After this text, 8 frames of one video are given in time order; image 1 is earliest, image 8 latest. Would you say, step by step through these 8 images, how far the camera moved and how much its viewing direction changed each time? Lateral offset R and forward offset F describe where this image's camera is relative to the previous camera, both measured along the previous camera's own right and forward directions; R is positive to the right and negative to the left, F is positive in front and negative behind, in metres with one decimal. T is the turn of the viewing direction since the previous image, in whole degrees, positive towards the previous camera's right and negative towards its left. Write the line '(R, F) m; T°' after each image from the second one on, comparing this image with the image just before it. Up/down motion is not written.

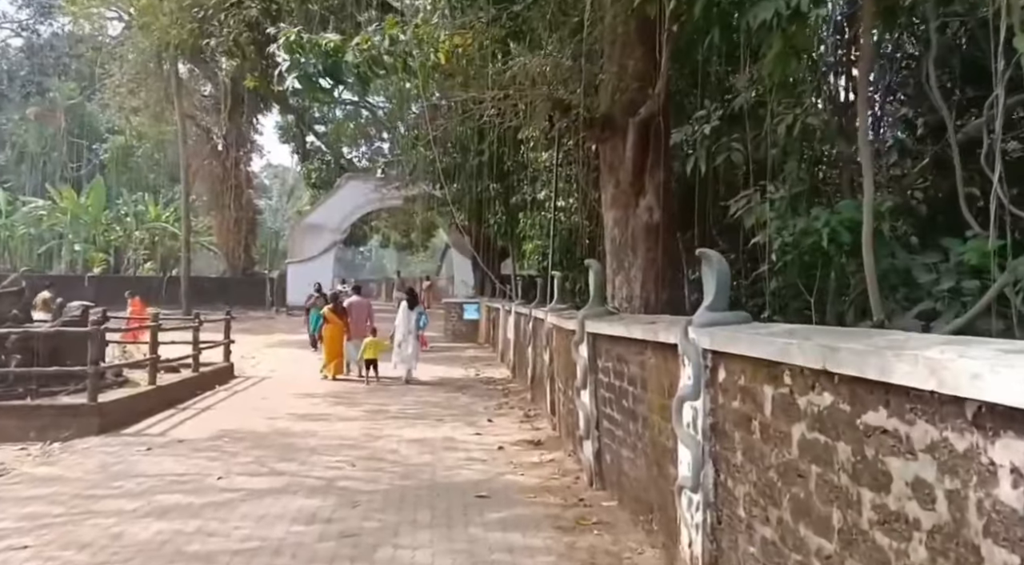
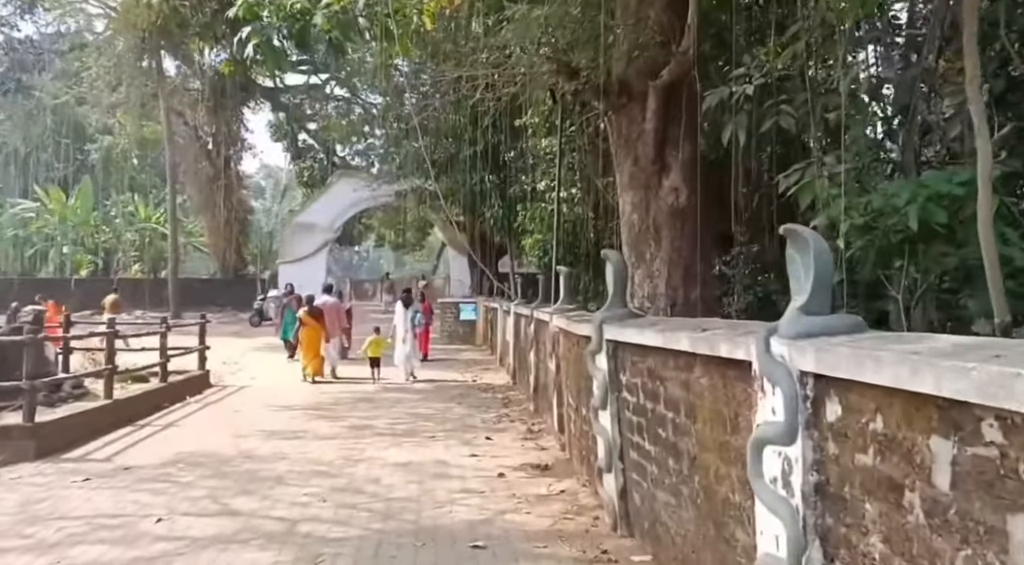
(0.0, +1.3) m; 0°
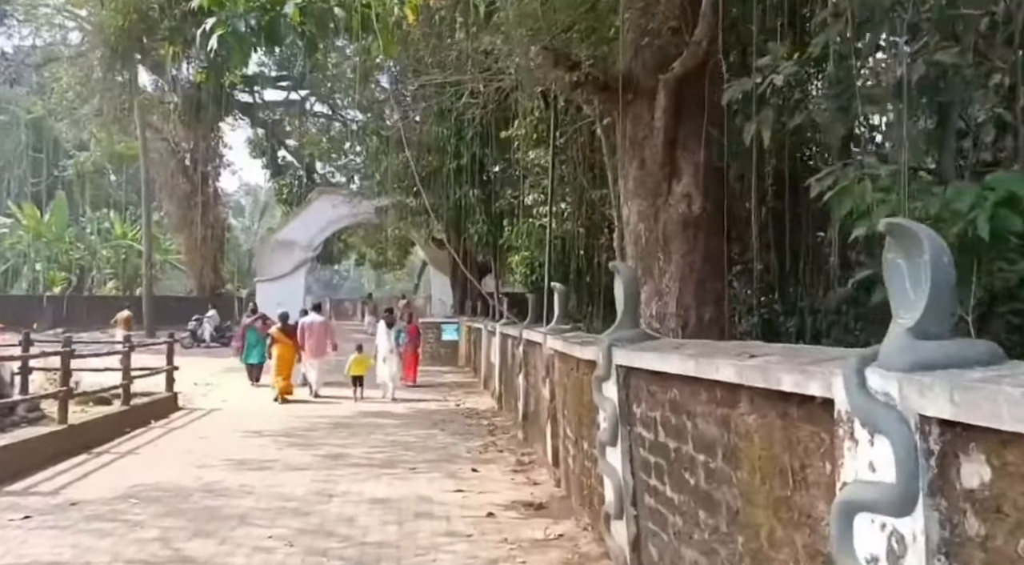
(-0.1, +0.8) m; +1°
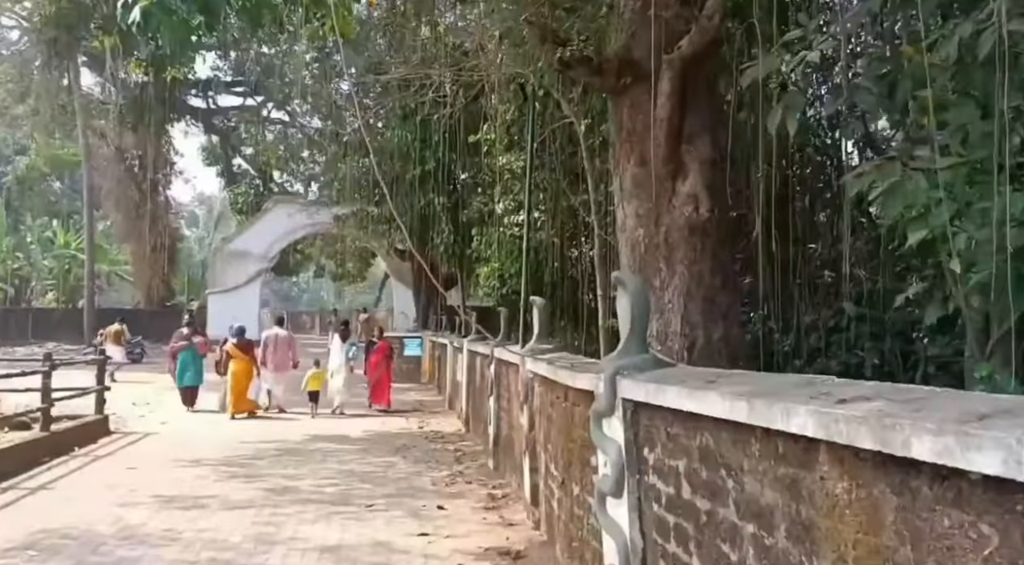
(-0.1, +0.9) m; +2°
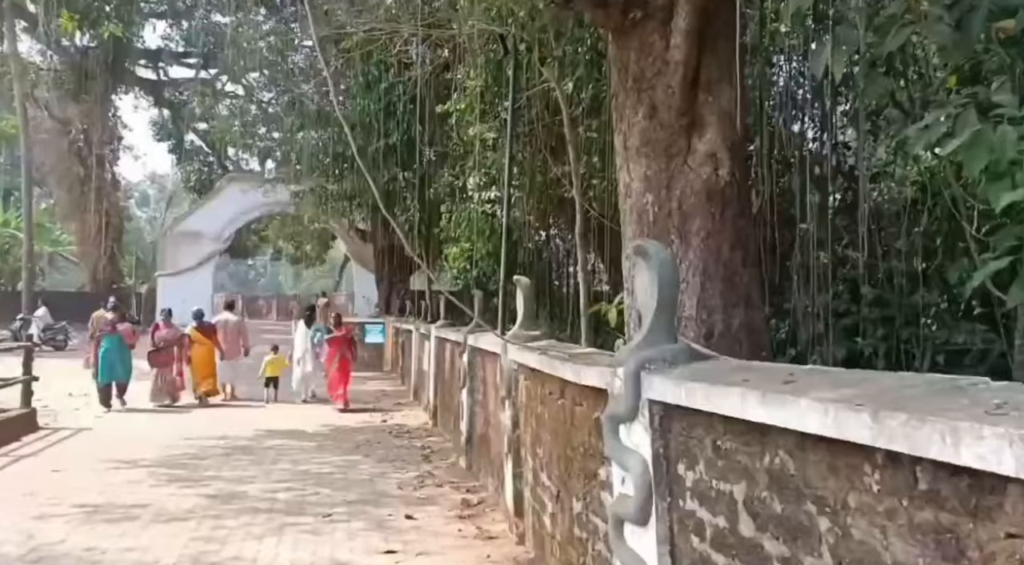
(-0.1, +0.9) m; +2°
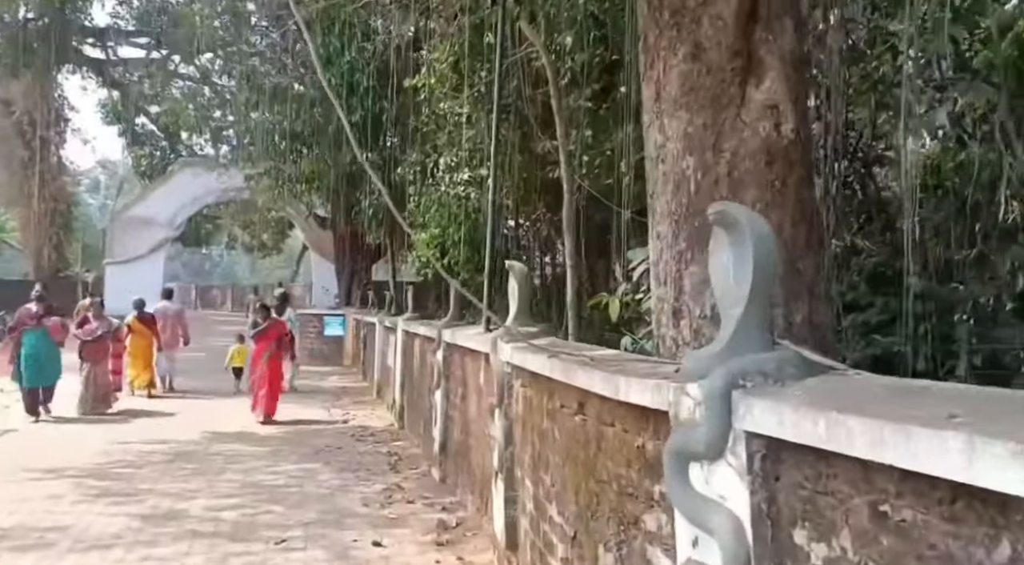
(-0.2, +1.0) m; +2°
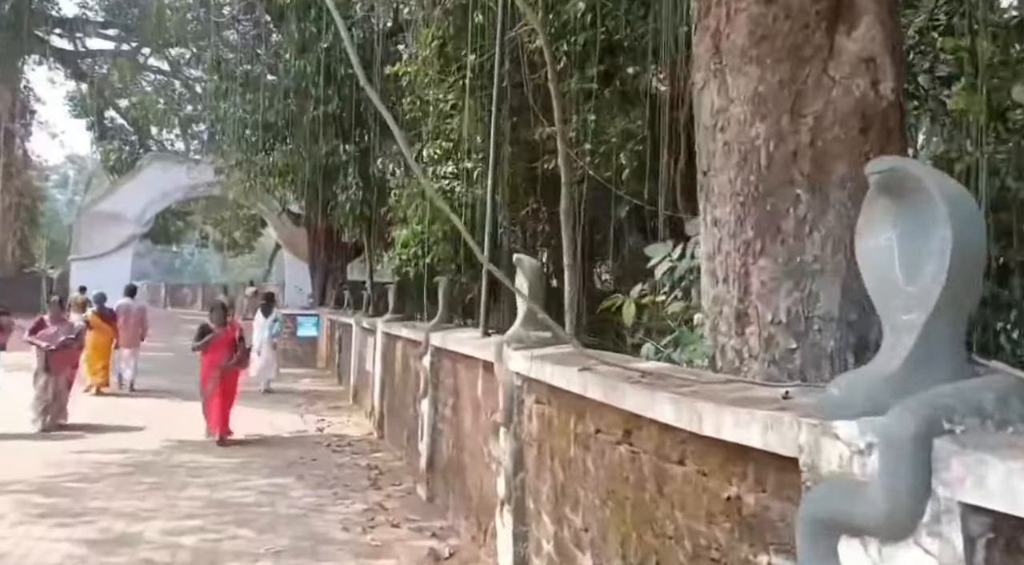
(-0.2, +0.8) m; +2°
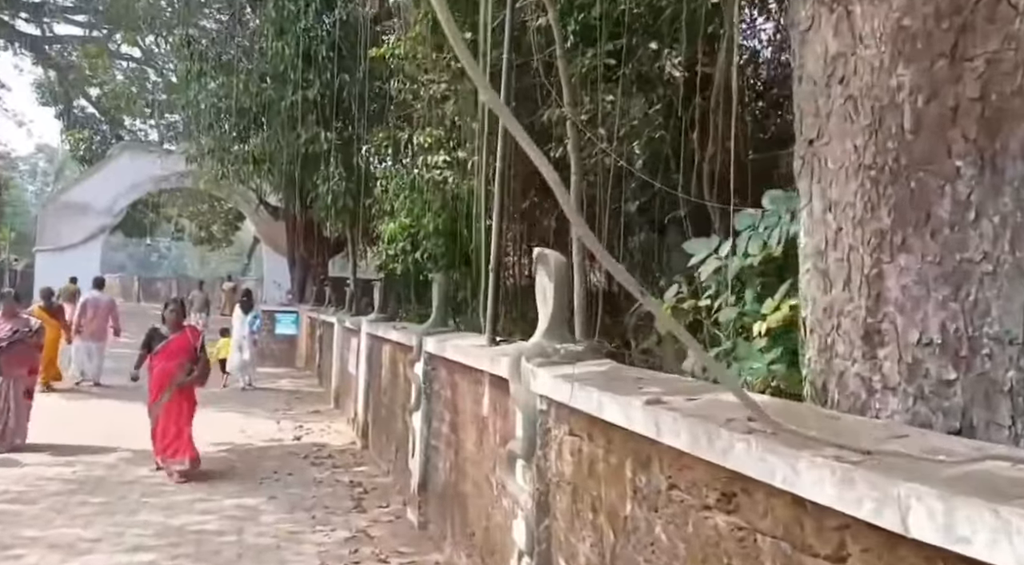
(-0.2, +0.8) m; +1°
